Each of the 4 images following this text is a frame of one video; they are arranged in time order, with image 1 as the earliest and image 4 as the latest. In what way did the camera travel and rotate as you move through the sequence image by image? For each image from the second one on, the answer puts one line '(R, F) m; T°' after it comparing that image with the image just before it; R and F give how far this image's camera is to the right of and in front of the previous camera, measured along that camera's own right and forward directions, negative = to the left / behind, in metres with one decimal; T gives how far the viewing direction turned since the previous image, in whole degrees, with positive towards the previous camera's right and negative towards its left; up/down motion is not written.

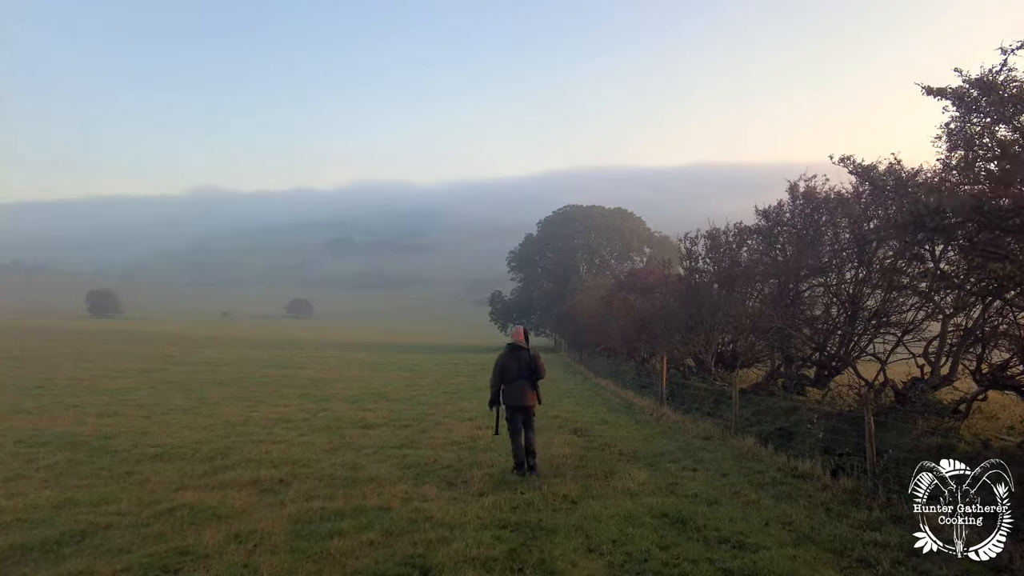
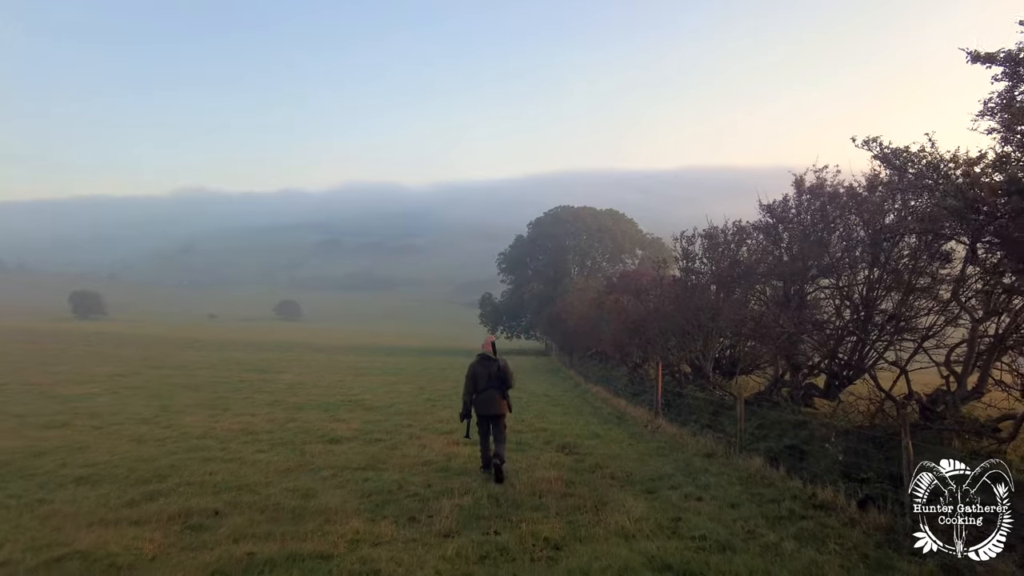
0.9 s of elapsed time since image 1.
(+0.1, +1.0) m; +1°
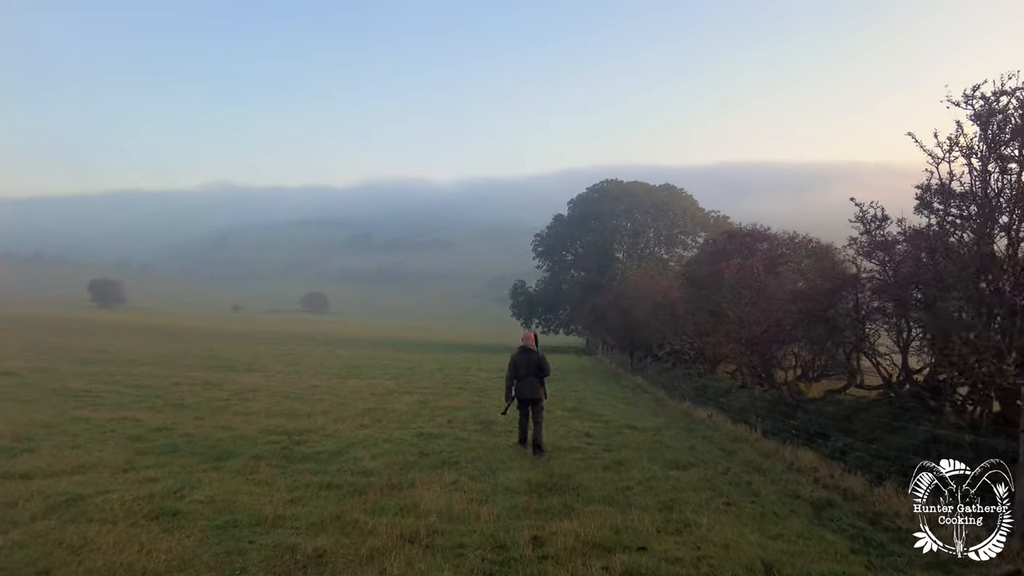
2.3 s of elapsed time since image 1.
(-0.5, +7.3) m; -3°
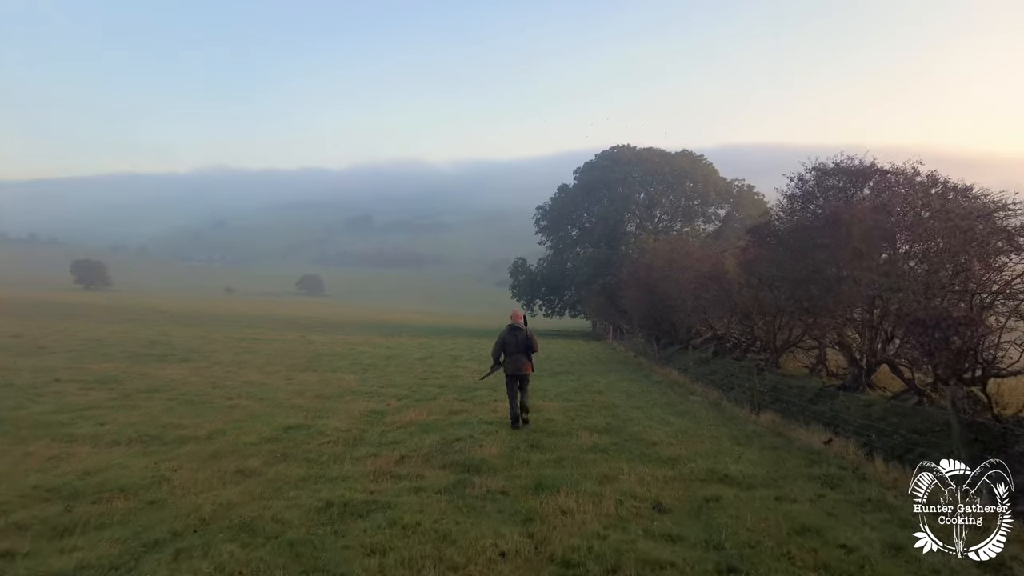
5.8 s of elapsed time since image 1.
(0.0, +4.4) m; 0°
